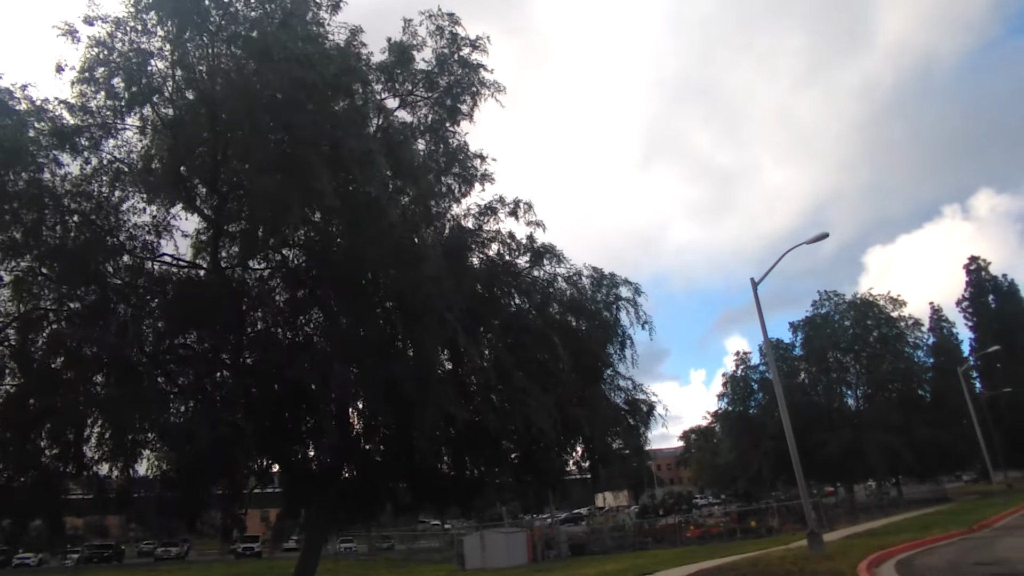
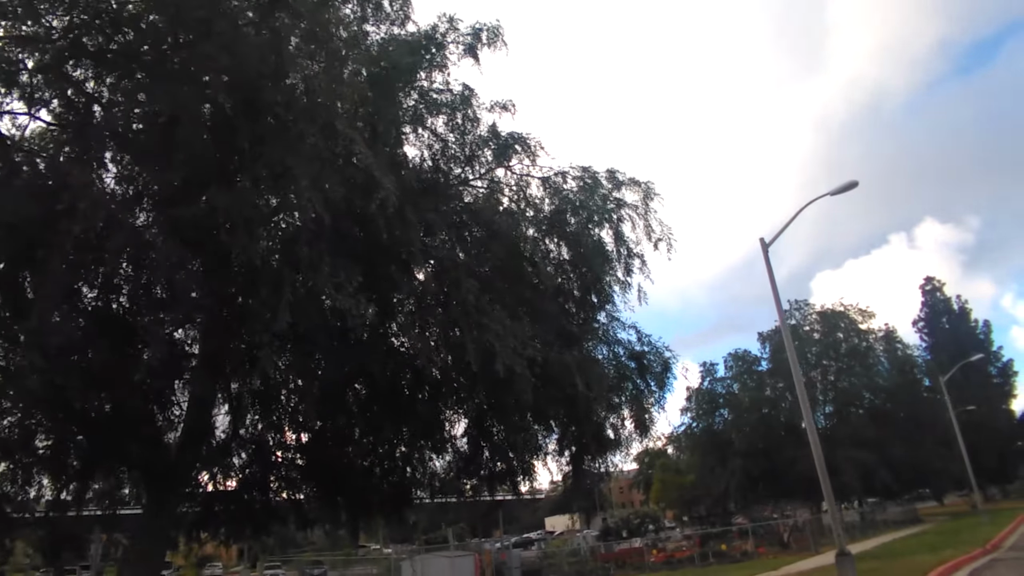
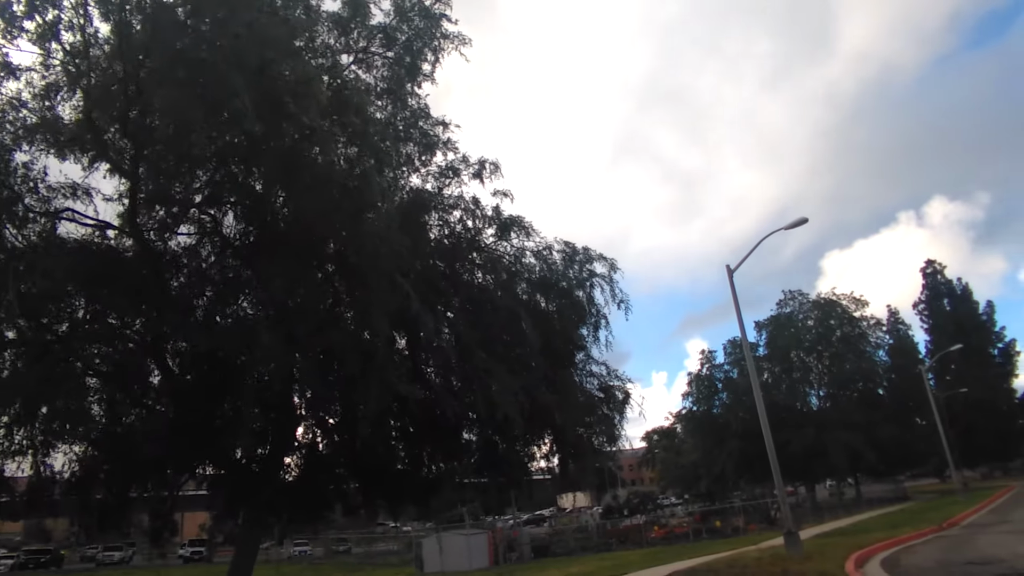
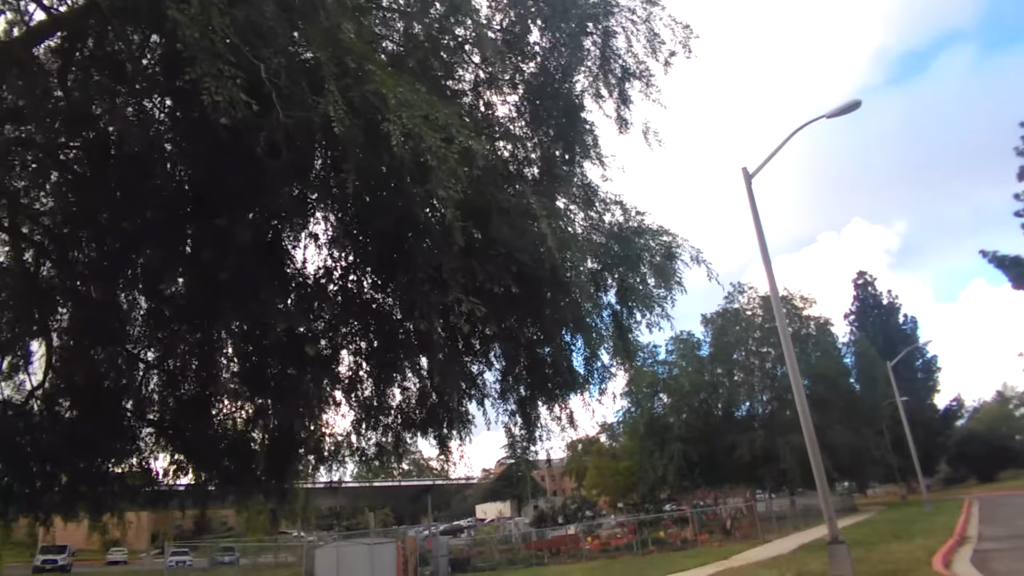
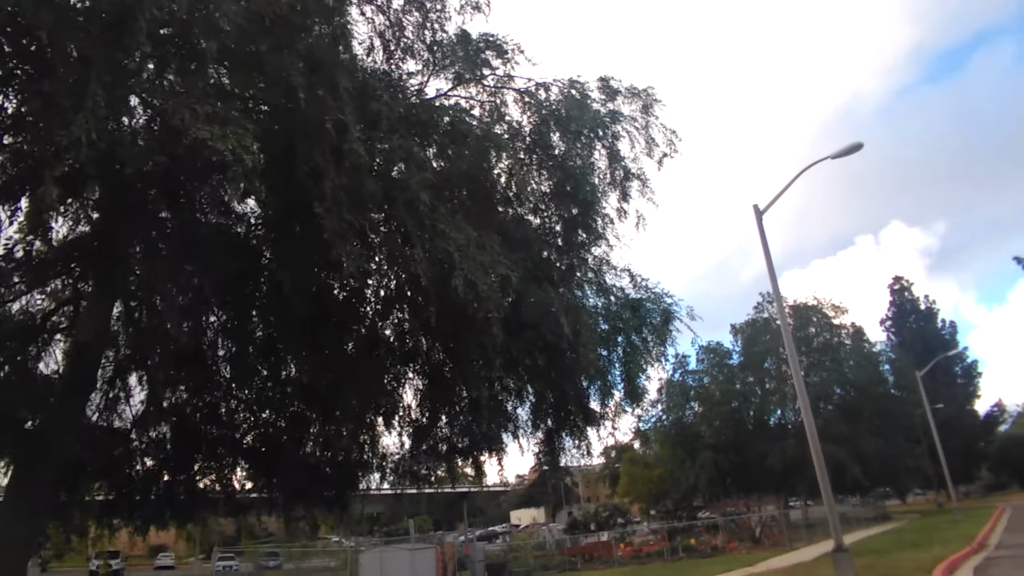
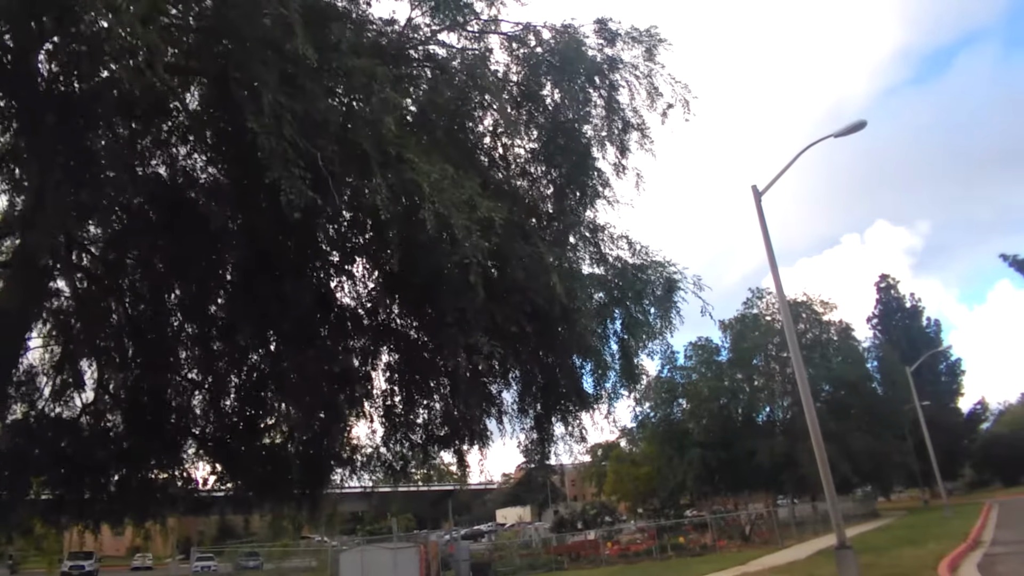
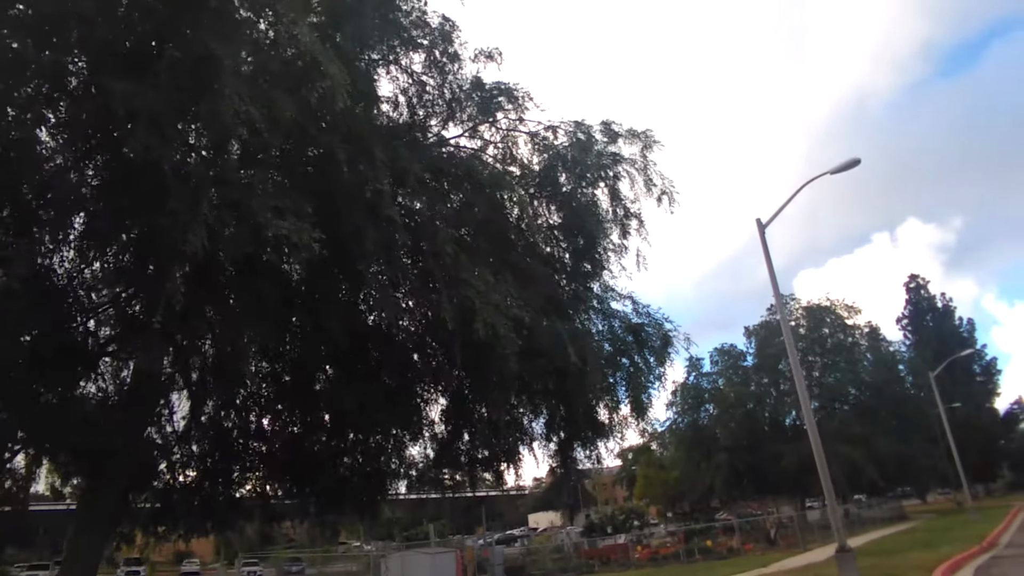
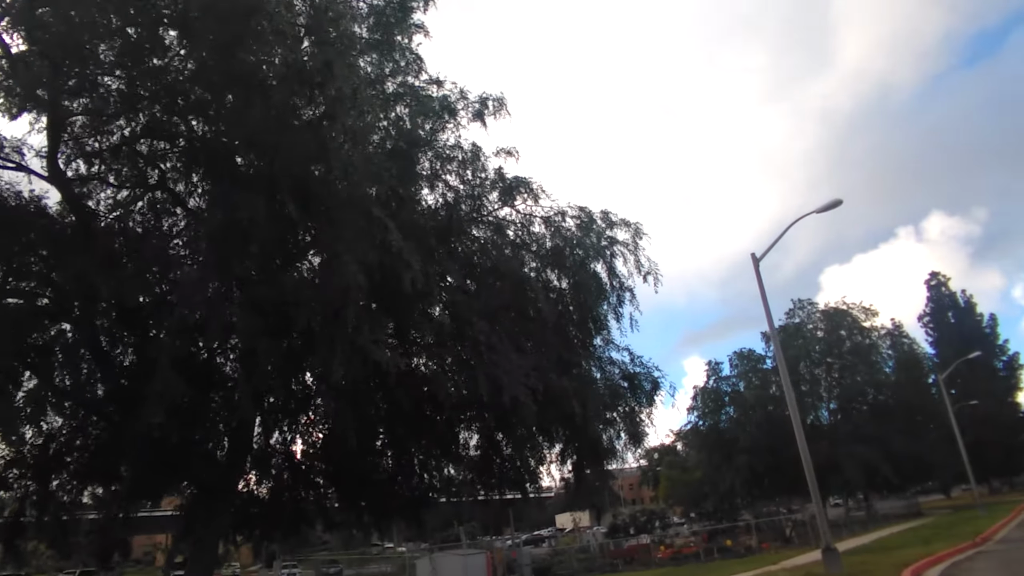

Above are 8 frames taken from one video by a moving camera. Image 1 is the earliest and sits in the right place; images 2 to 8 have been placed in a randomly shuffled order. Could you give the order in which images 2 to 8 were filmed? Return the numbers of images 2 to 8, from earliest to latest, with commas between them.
3, 8, 2, 7, 5, 6, 4
